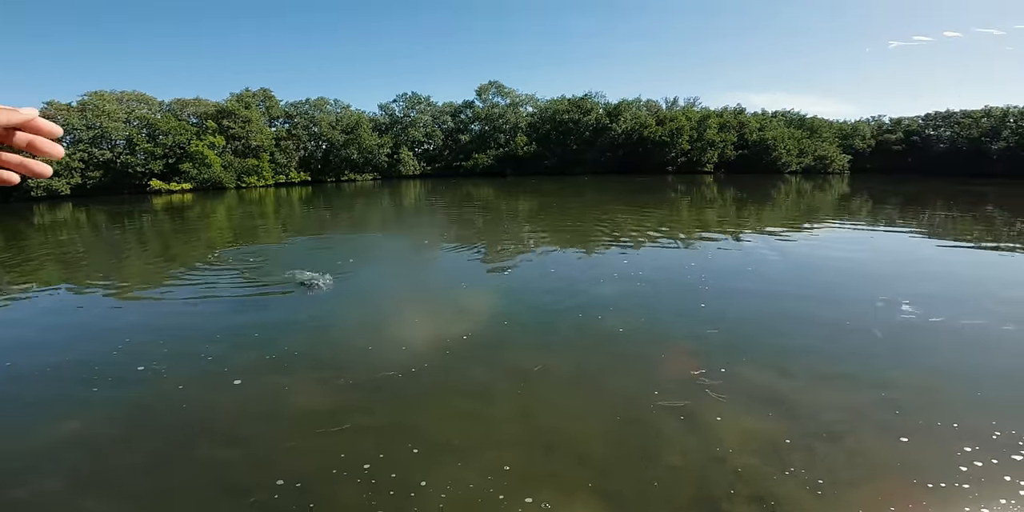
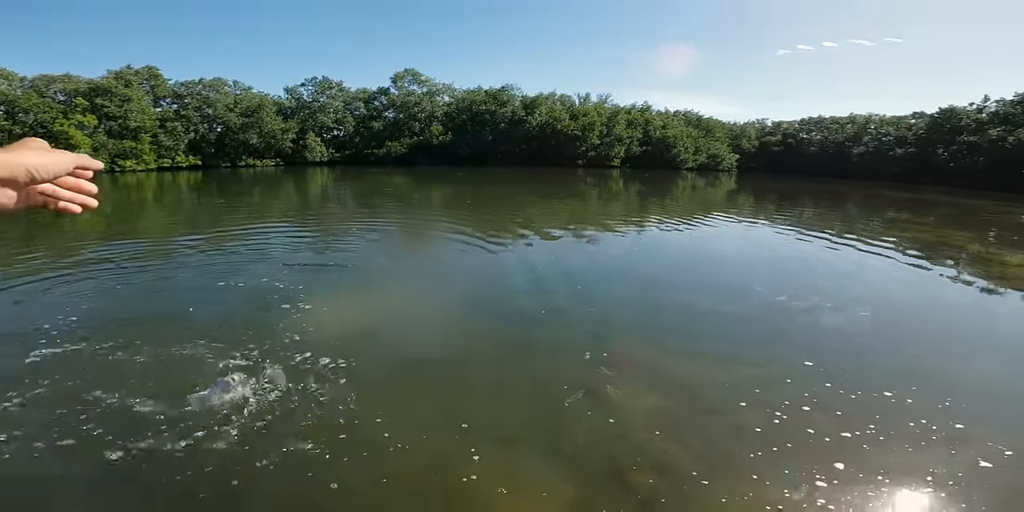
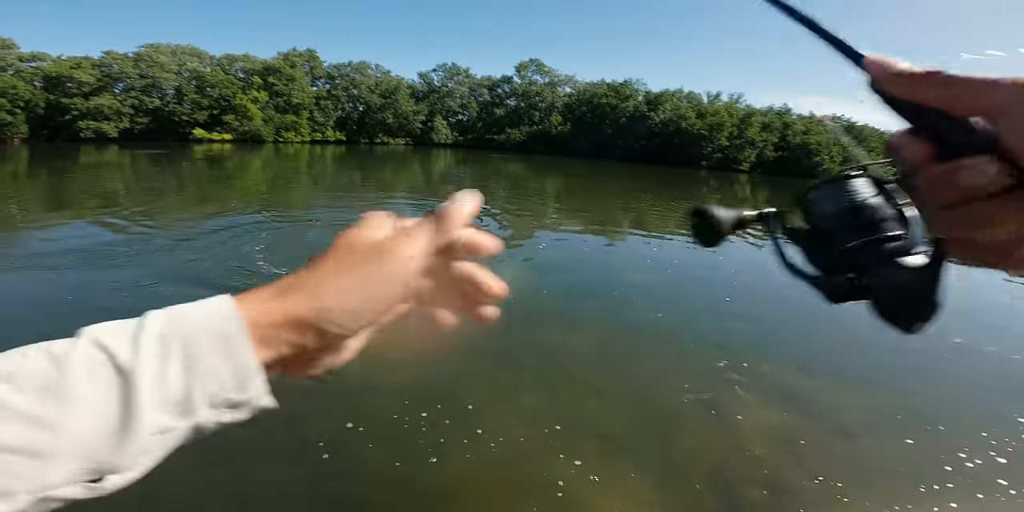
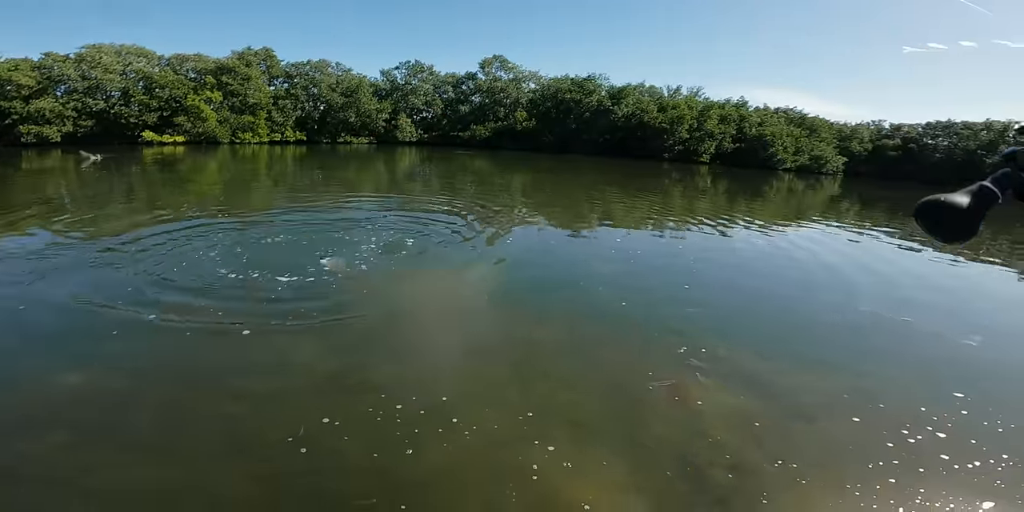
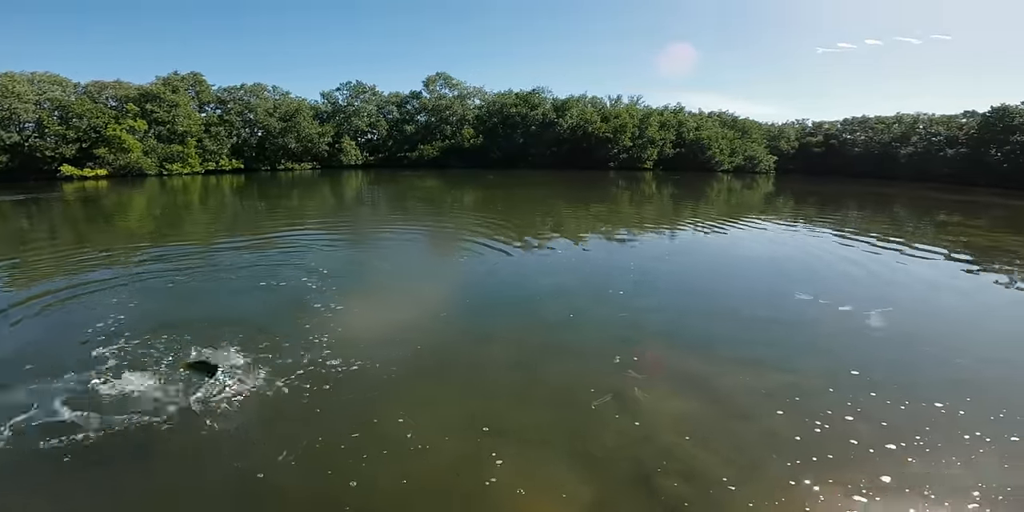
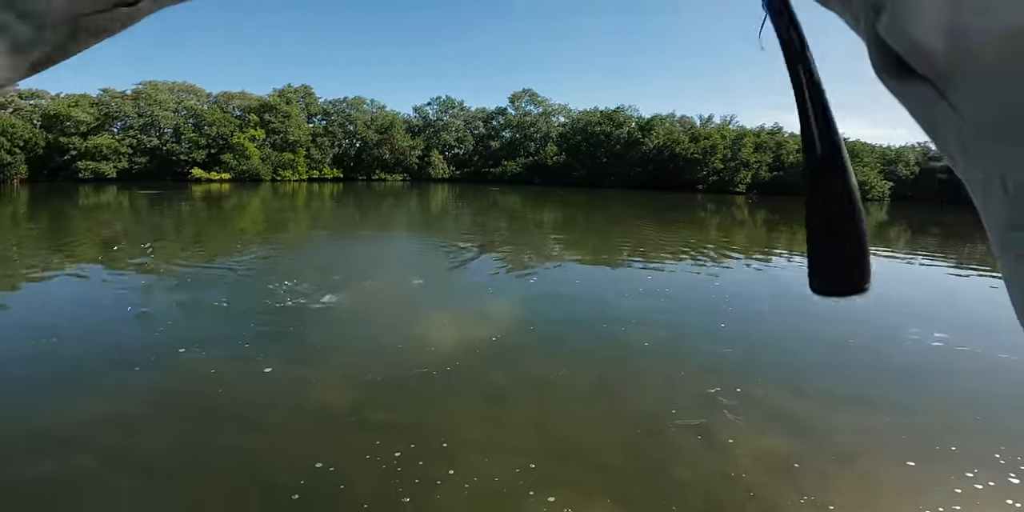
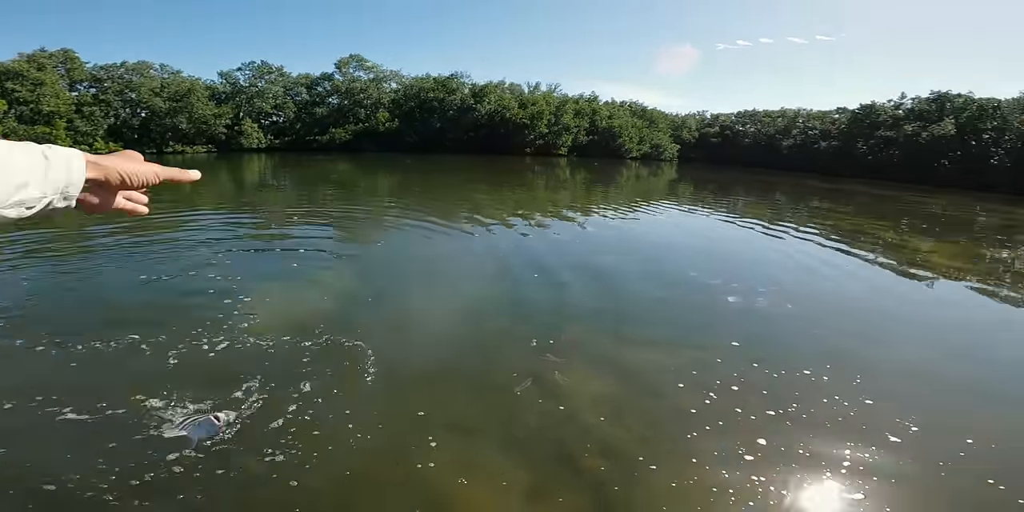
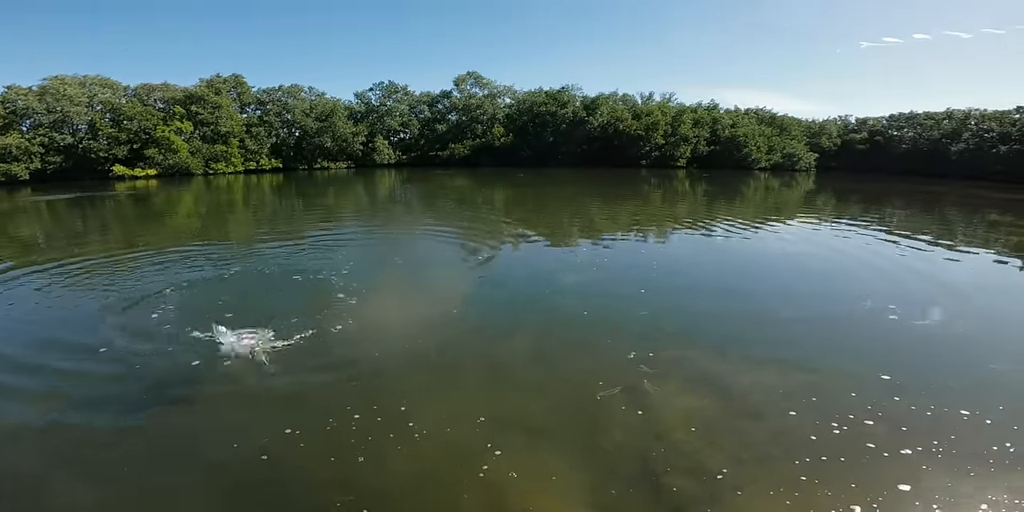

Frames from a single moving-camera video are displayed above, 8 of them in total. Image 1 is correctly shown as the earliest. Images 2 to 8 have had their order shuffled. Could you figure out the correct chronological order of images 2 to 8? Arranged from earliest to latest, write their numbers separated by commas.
6, 3, 4, 8, 5, 2, 7
